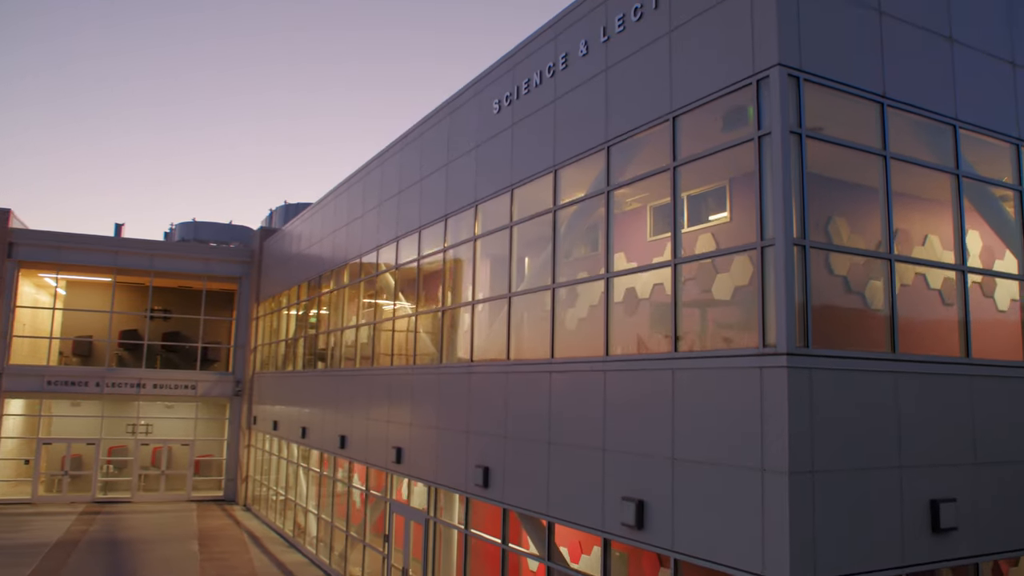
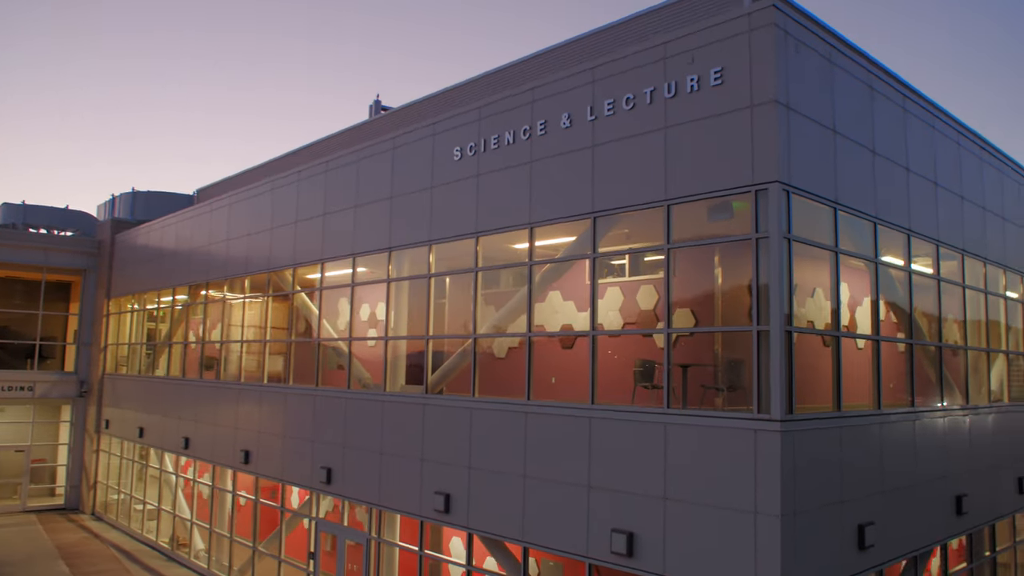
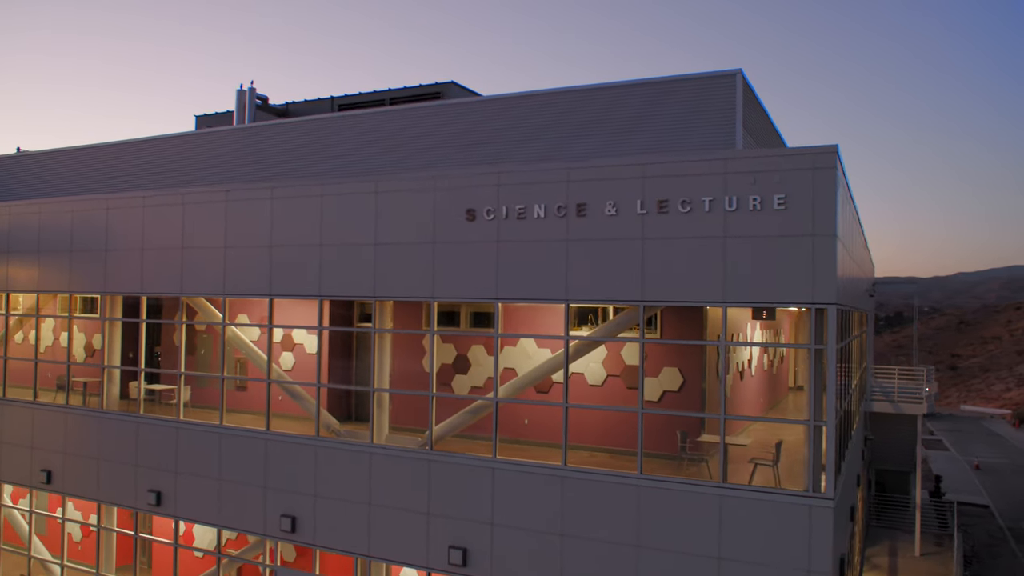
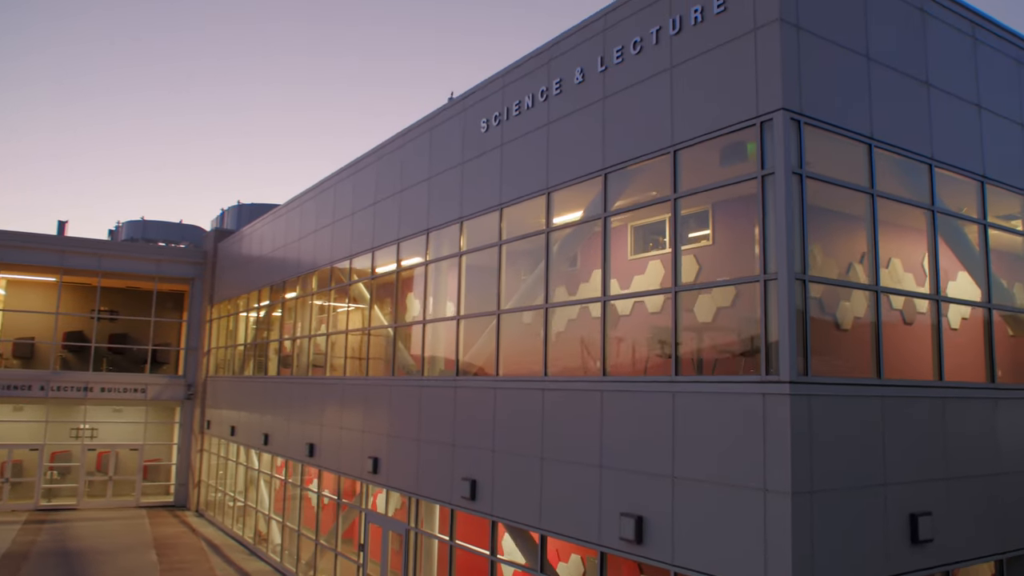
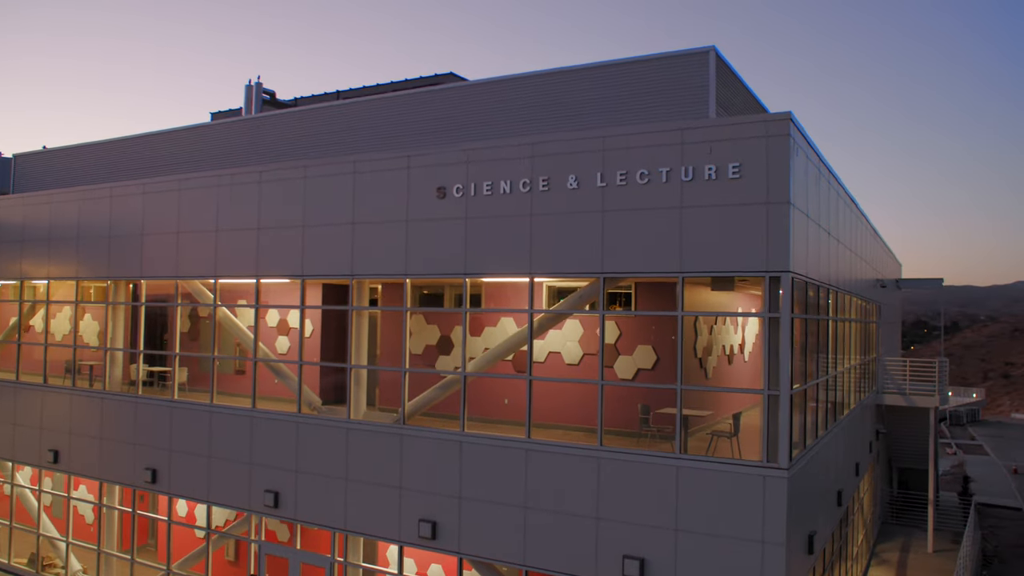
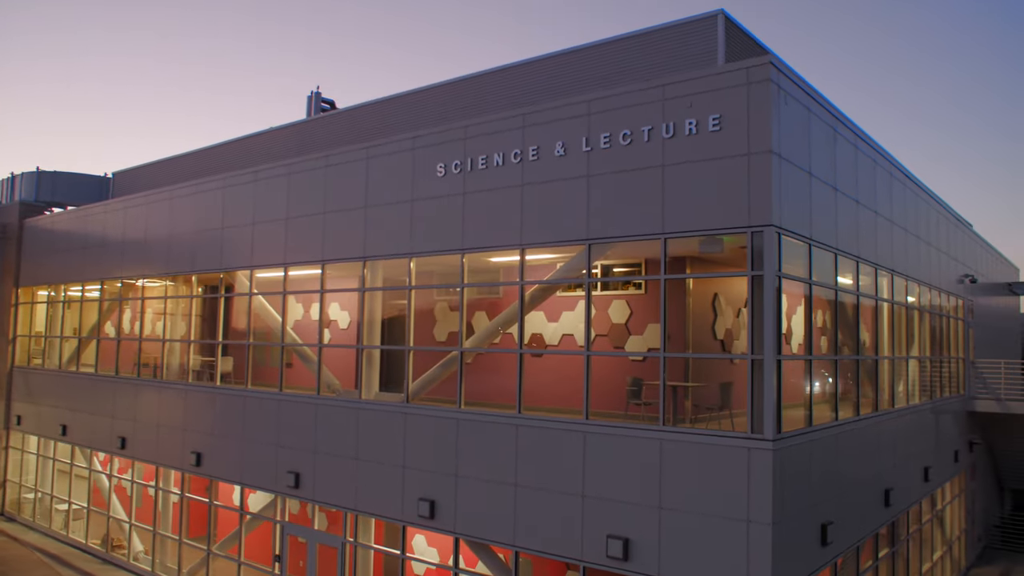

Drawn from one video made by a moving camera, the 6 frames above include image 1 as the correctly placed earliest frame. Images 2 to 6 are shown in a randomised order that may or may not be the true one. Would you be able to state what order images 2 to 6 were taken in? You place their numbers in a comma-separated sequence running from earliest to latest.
4, 2, 6, 5, 3
